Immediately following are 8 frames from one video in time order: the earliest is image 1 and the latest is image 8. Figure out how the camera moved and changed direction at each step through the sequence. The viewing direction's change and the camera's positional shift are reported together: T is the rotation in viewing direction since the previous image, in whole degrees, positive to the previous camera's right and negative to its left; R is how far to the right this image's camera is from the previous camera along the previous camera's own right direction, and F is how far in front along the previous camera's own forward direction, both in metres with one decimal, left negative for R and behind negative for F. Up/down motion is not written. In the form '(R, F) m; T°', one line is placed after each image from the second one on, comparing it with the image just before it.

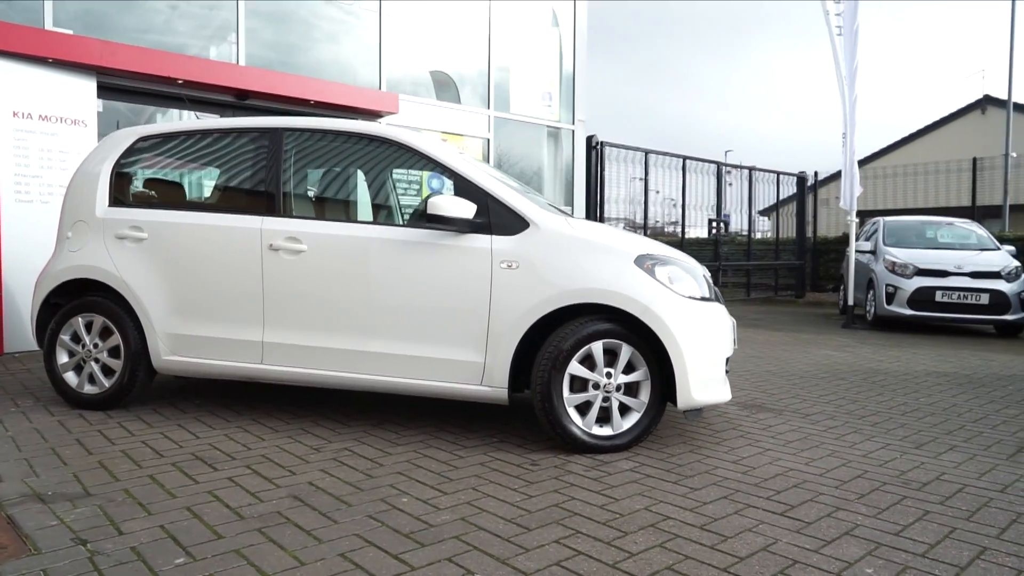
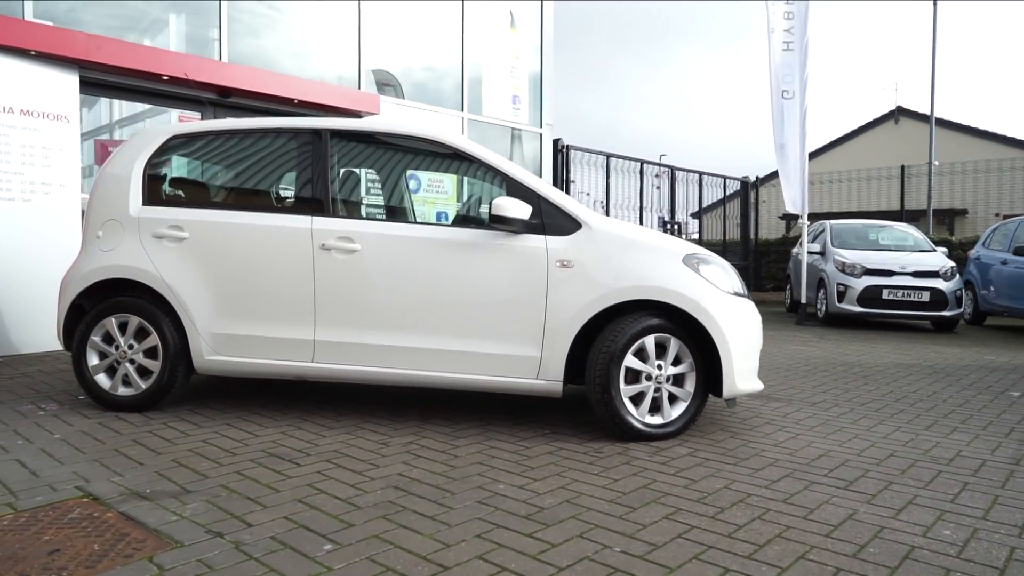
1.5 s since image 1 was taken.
(-0.8, -0.2) m; +6°
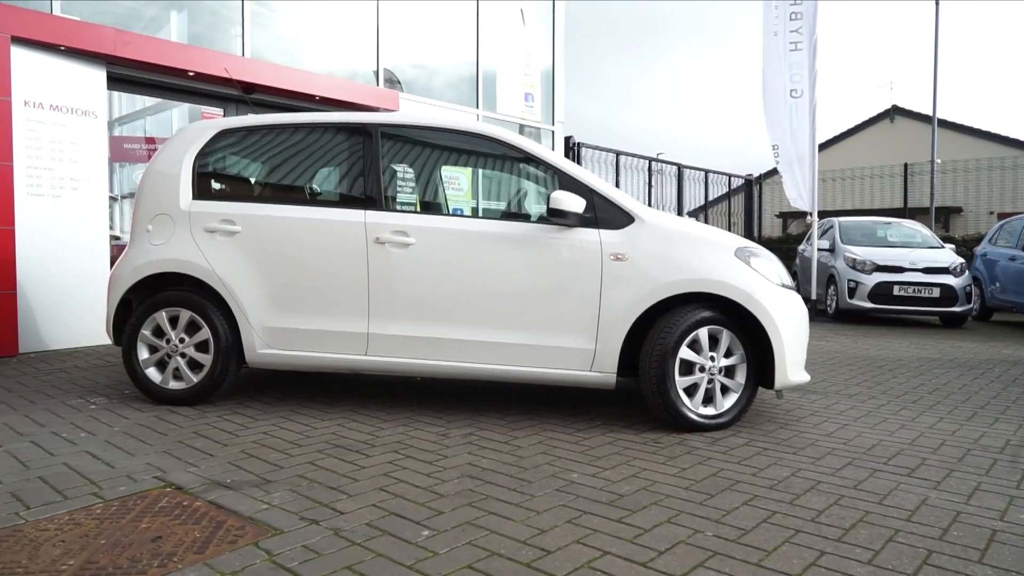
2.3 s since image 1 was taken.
(-0.4, 0.0) m; +1°
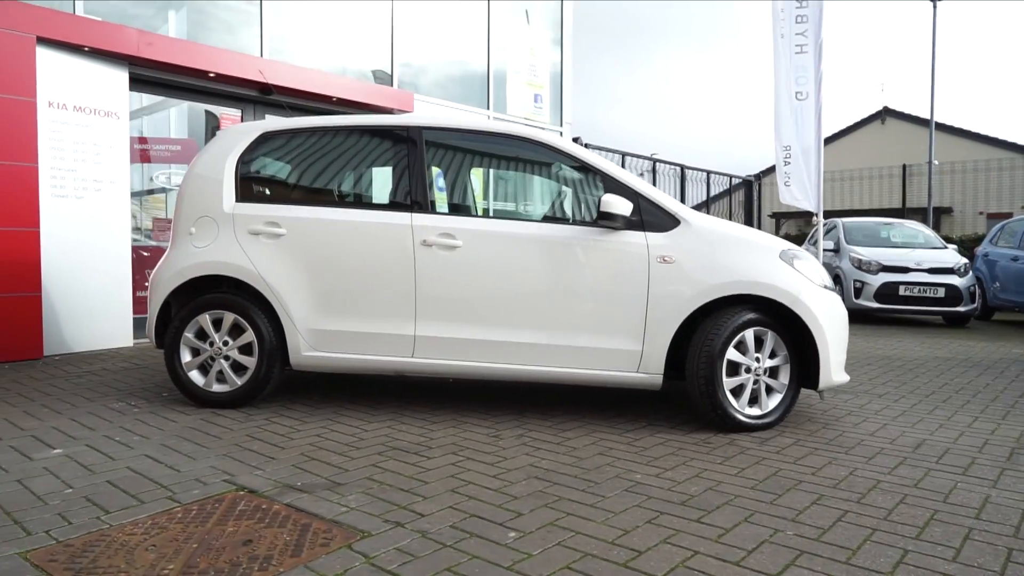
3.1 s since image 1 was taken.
(-0.4, 0.0) m; +1°
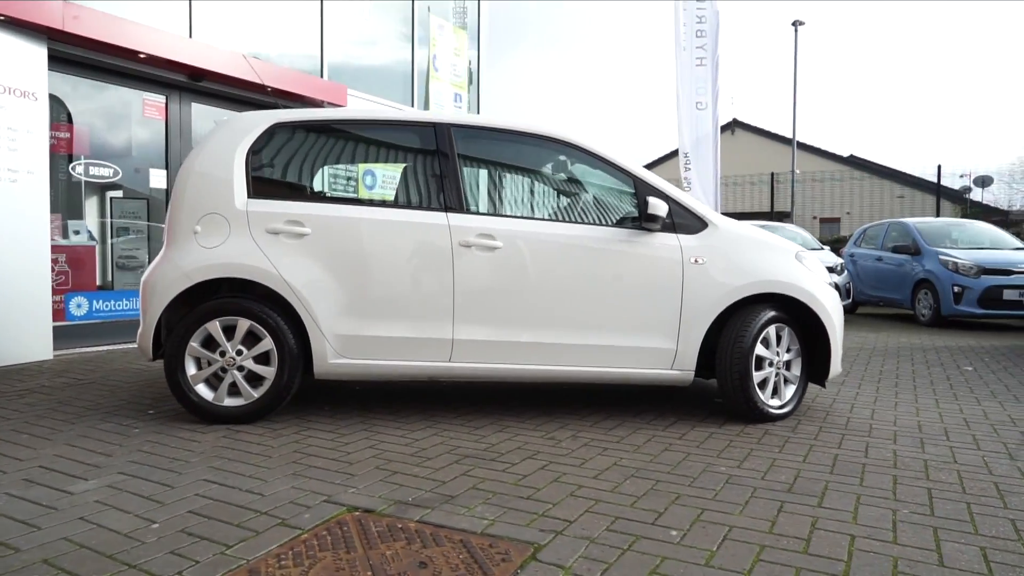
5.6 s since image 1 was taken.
(-1.2, +0.2) m; +12°
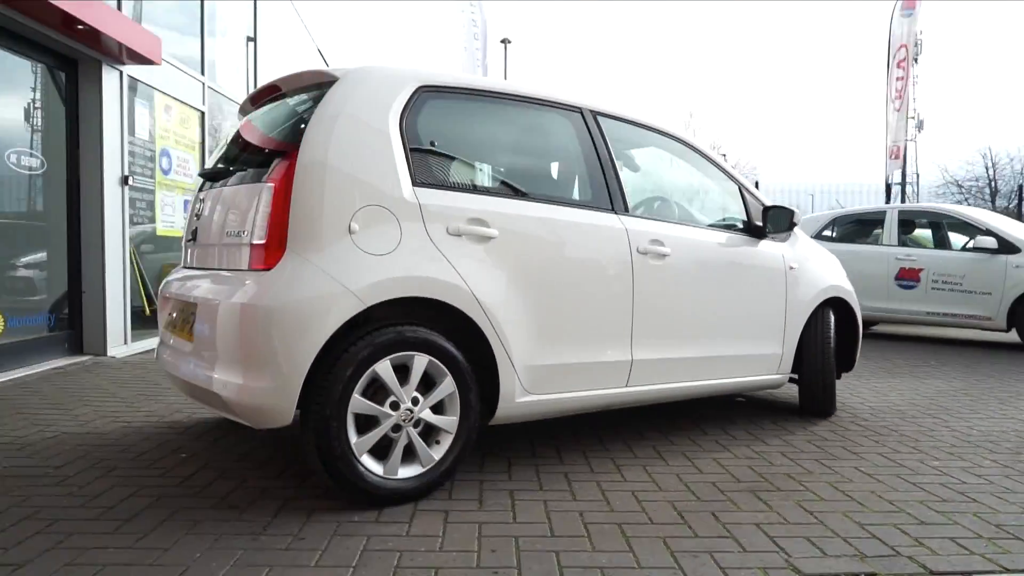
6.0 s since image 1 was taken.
(-3.0, +1.5) m; +31°
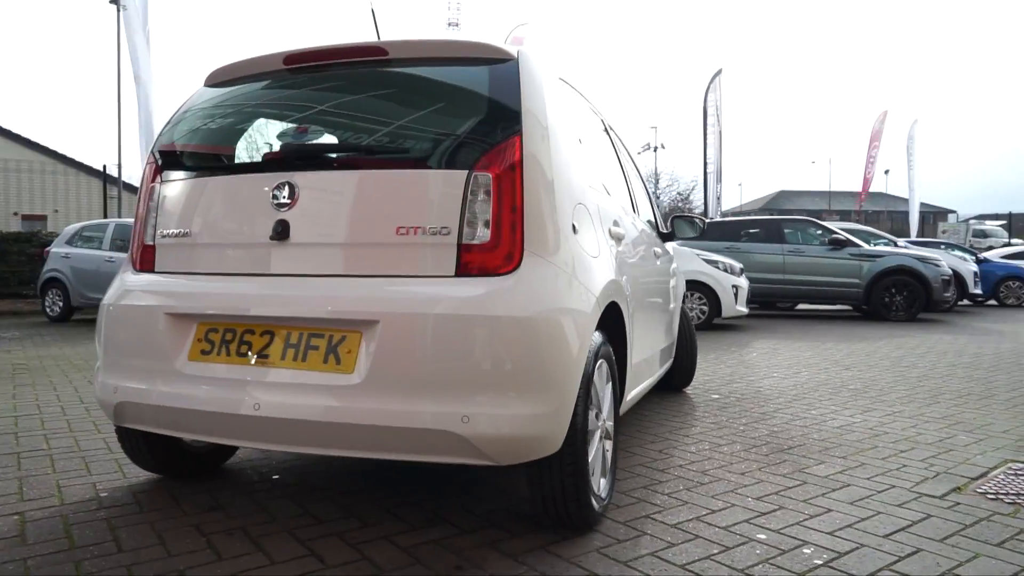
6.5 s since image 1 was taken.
(-2.5, +0.9) m; +35°
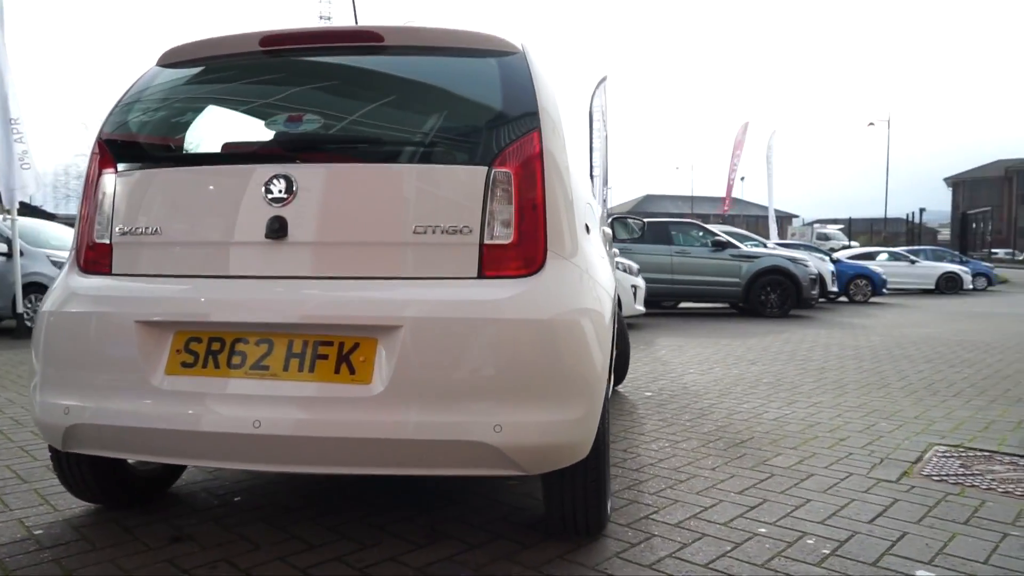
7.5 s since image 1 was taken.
(-0.5, +0.2) m; +10°
